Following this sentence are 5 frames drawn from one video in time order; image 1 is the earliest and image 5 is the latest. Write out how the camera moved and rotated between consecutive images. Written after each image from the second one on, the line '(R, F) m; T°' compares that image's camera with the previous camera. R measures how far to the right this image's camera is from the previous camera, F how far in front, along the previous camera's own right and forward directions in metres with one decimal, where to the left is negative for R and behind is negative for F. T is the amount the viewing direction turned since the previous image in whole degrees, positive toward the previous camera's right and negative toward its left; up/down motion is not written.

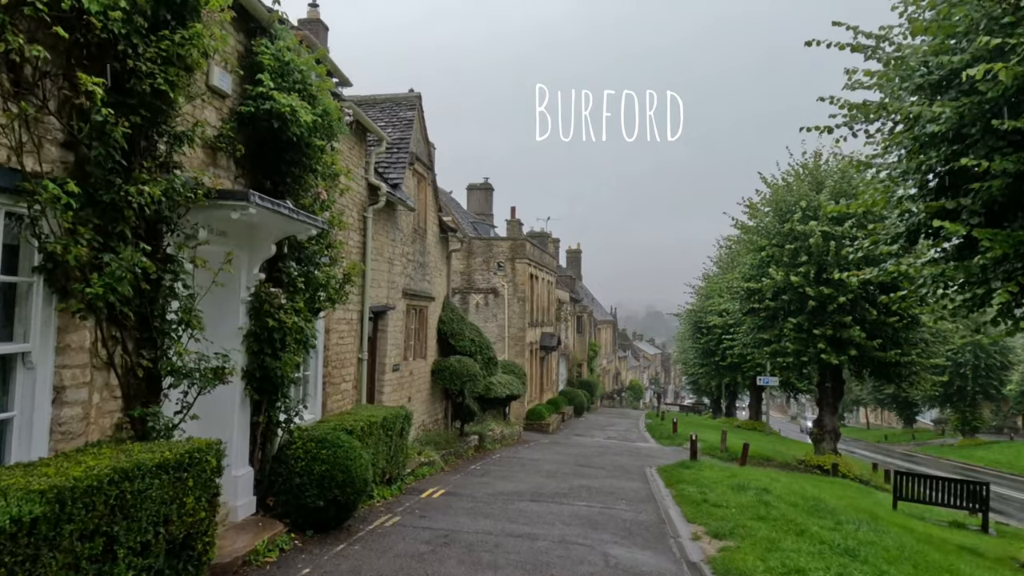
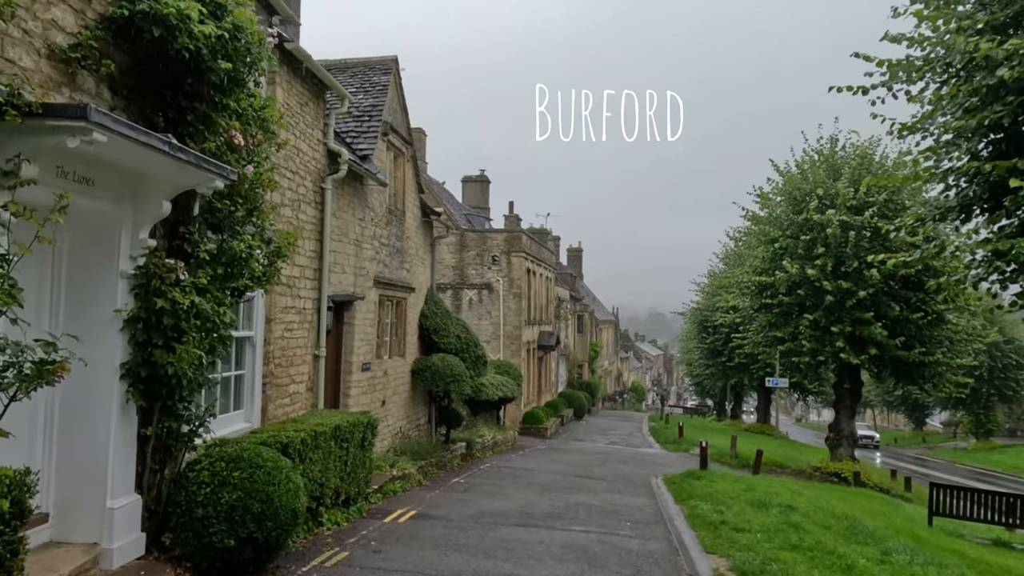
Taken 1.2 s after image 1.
(+0.2, +1.7) m; 0°
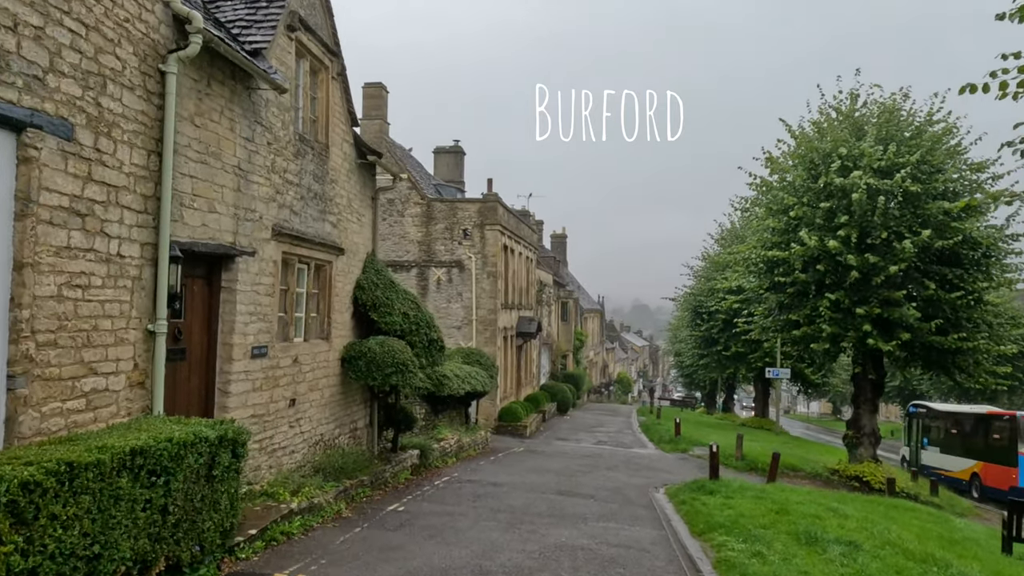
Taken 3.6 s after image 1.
(+0.3, +3.4) m; +1°
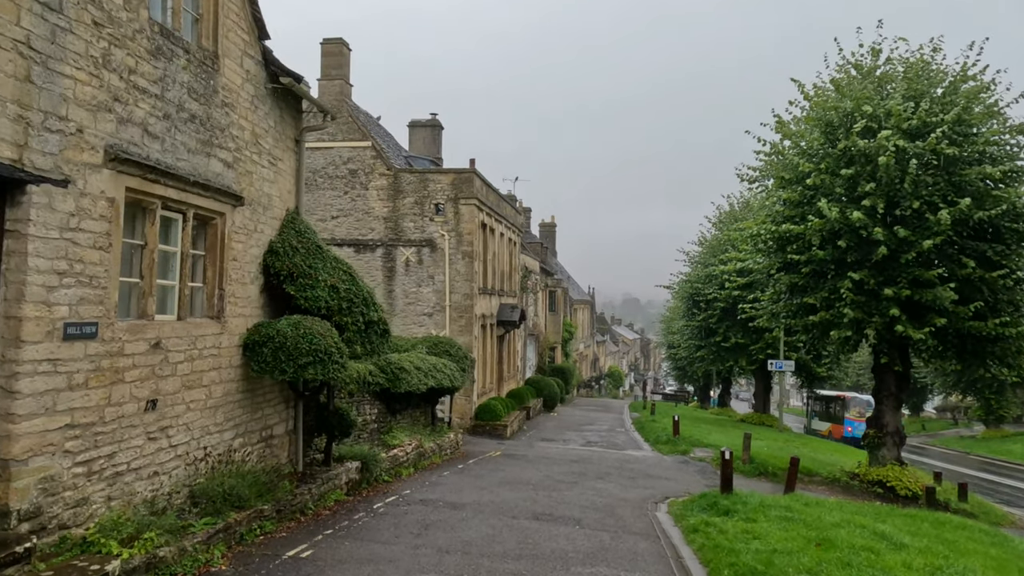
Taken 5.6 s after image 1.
(+0.4, +2.6) m; +1°
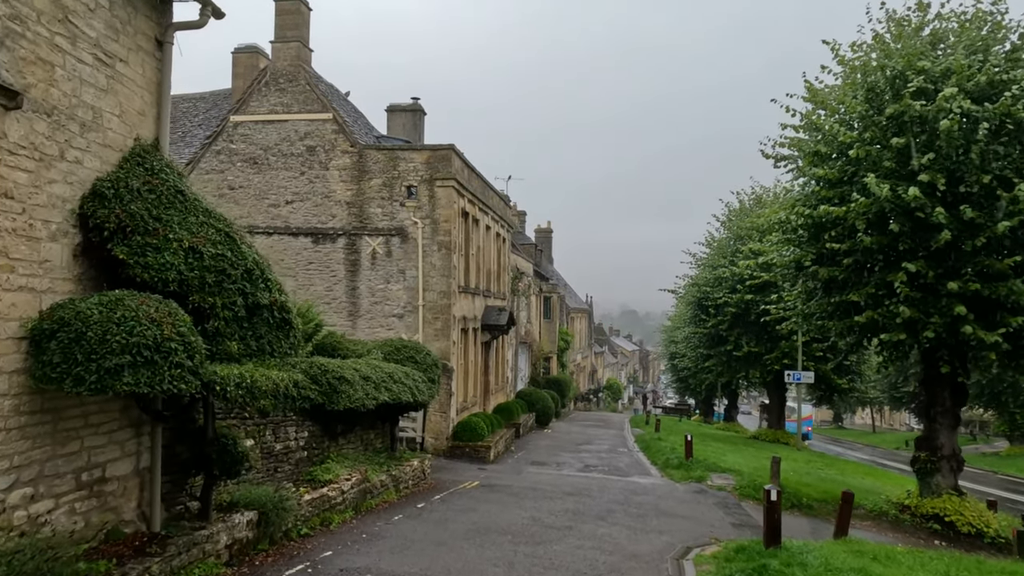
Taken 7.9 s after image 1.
(+0.3, +3.1) m; 0°
